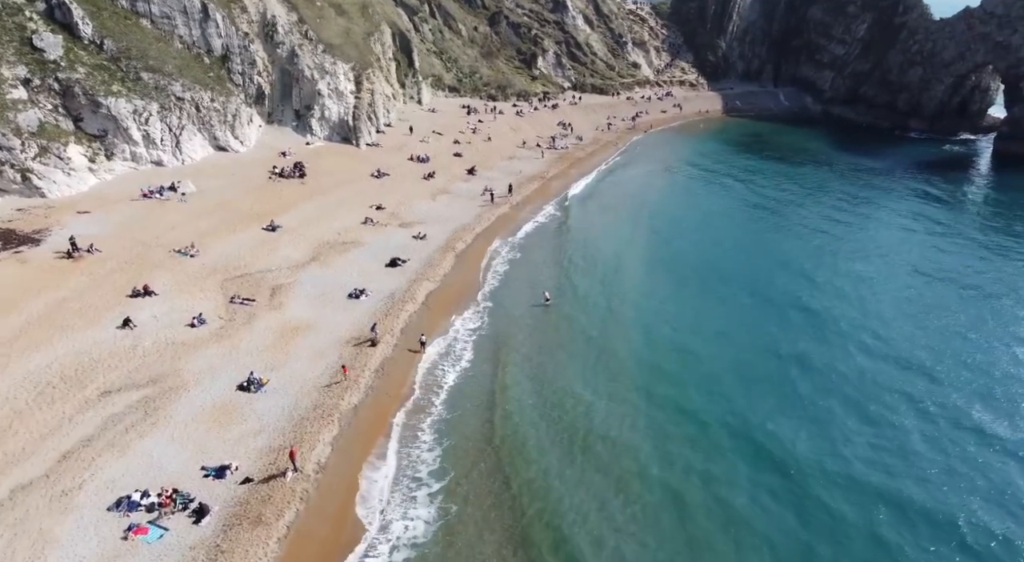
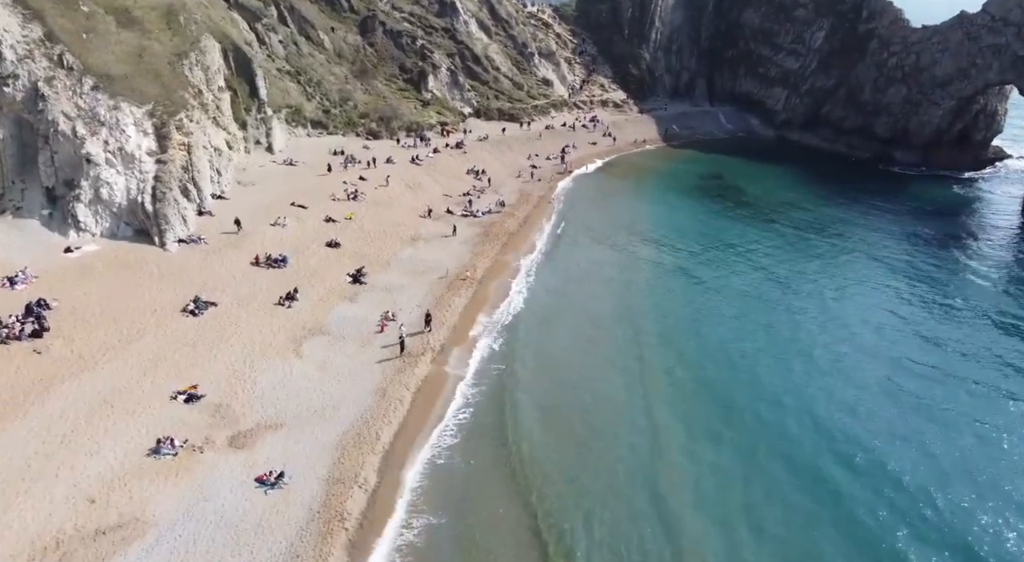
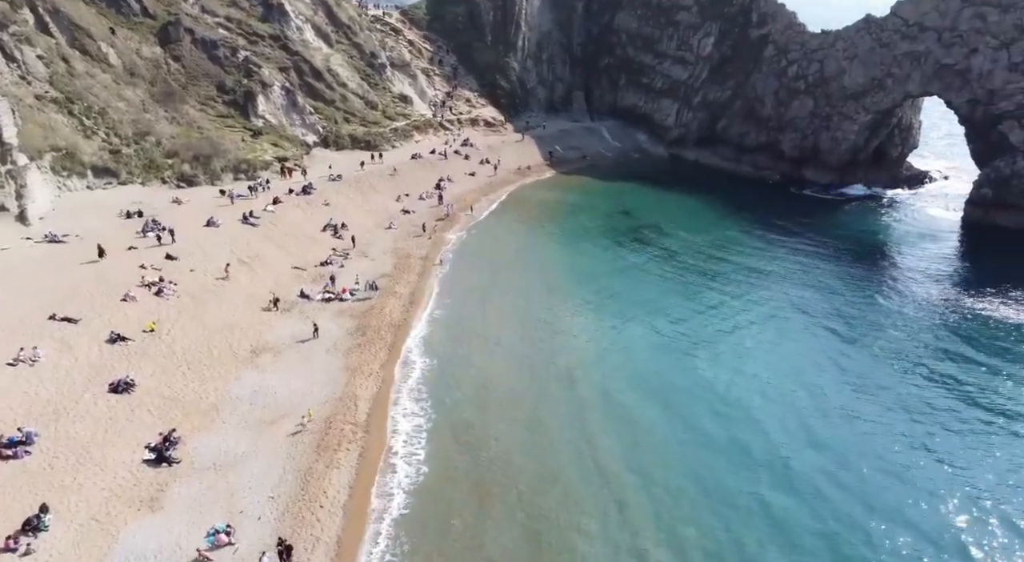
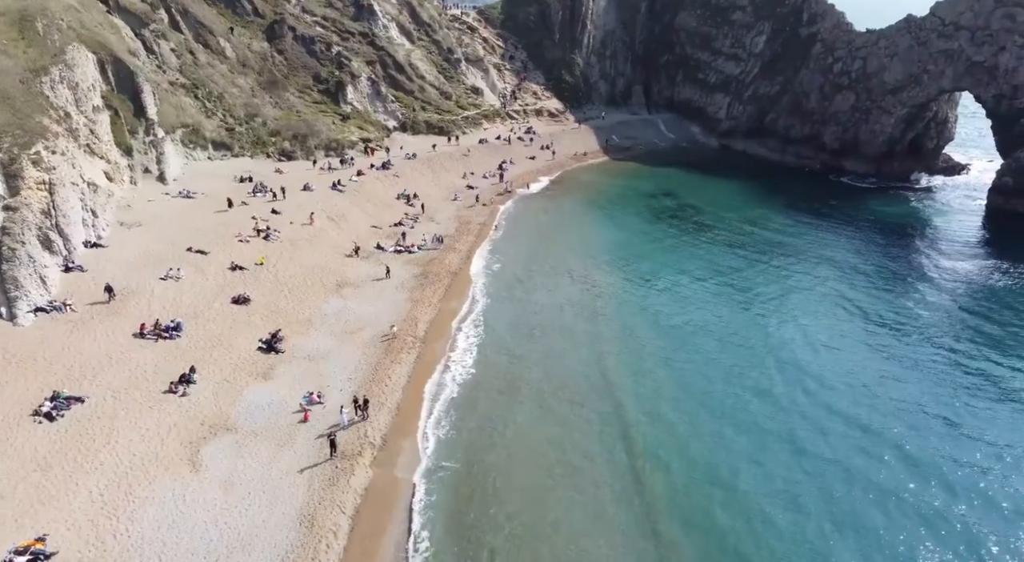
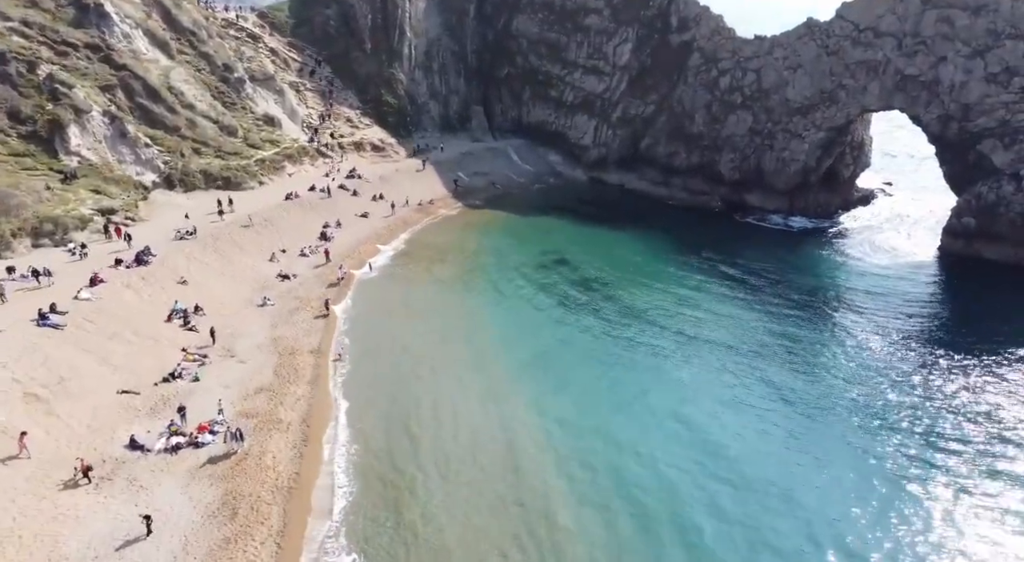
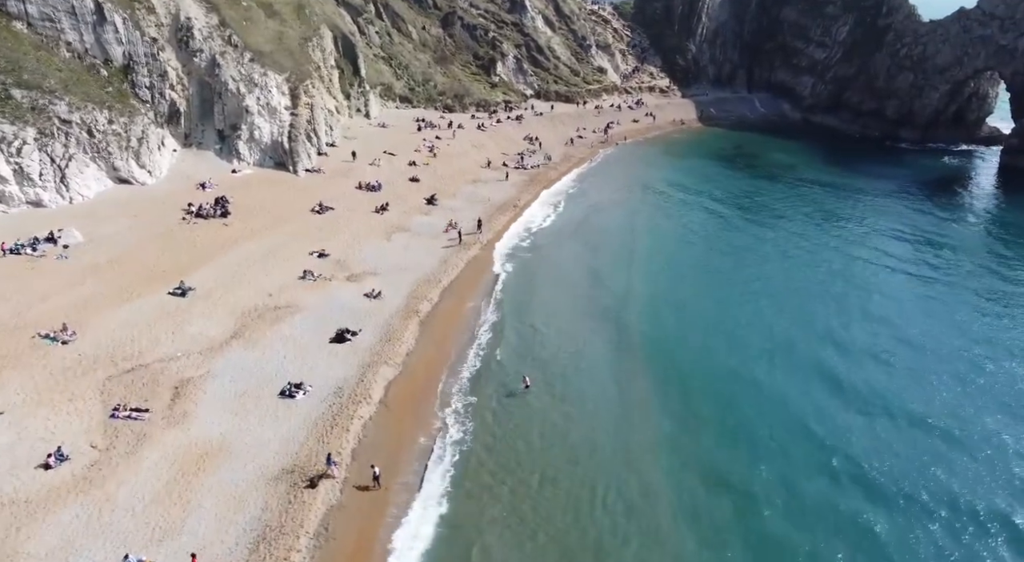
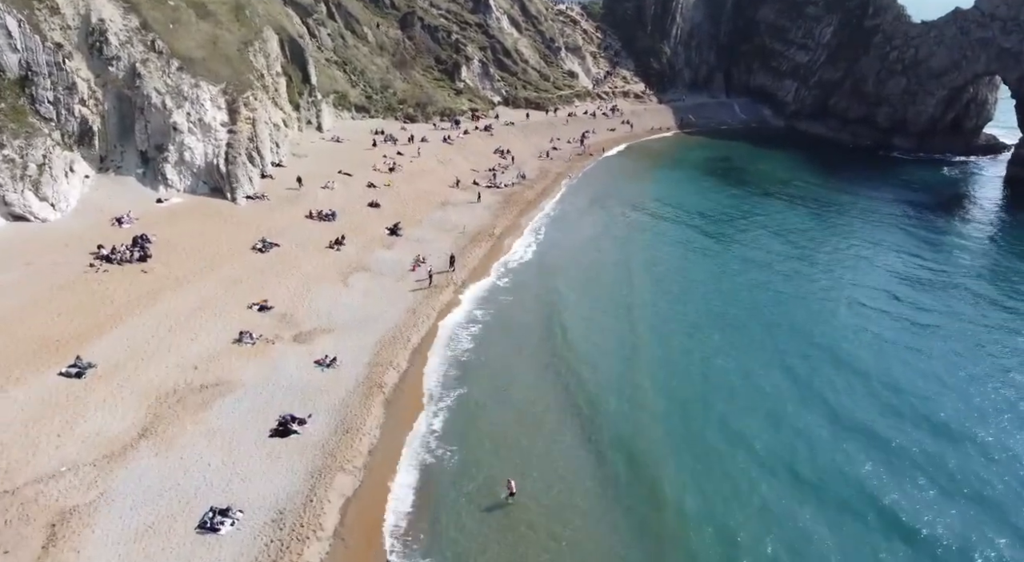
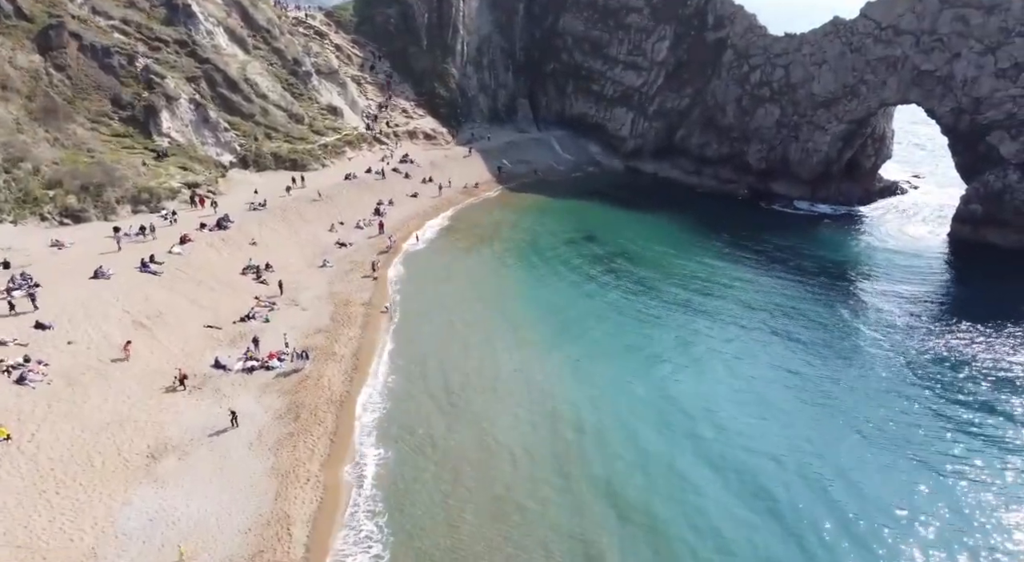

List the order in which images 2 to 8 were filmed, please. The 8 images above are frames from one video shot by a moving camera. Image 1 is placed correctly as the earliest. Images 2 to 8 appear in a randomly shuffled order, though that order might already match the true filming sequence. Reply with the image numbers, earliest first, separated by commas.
6, 7, 2, 4, 3, 8, 5
